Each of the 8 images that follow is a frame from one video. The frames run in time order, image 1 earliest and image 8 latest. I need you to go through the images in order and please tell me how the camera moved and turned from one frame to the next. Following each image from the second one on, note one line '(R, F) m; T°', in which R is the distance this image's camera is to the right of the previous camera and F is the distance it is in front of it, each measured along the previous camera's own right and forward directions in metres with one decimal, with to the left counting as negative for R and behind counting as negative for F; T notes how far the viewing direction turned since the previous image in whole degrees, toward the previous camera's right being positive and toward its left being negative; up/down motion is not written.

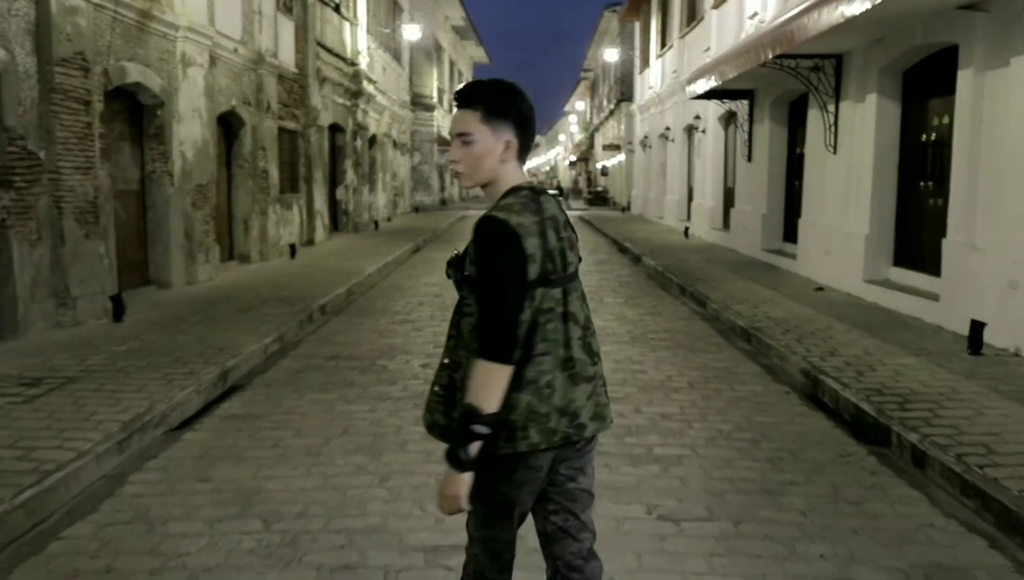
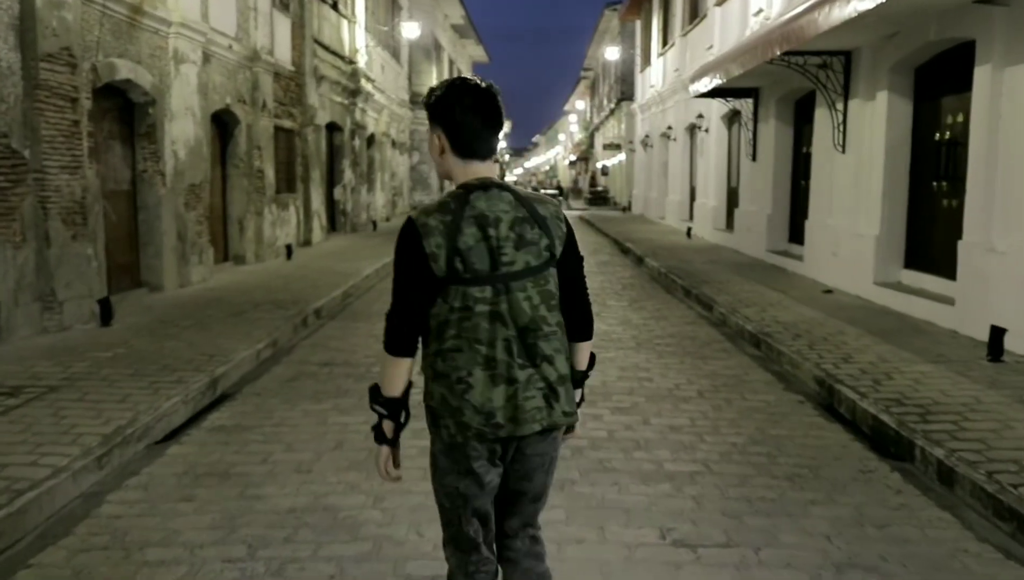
(0.0, +0.3) m; 0°
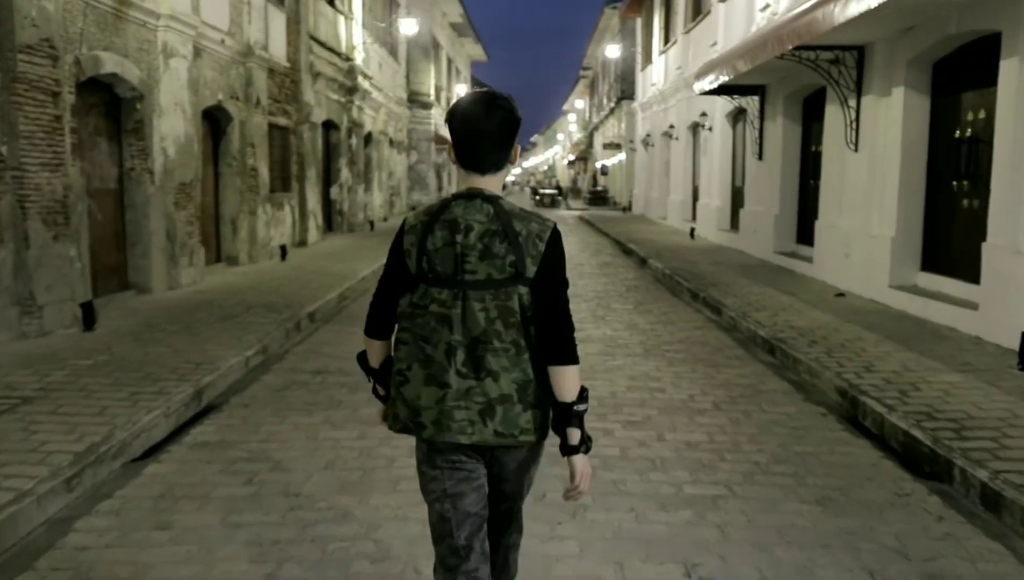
(0.0, +0.4) m; 0°
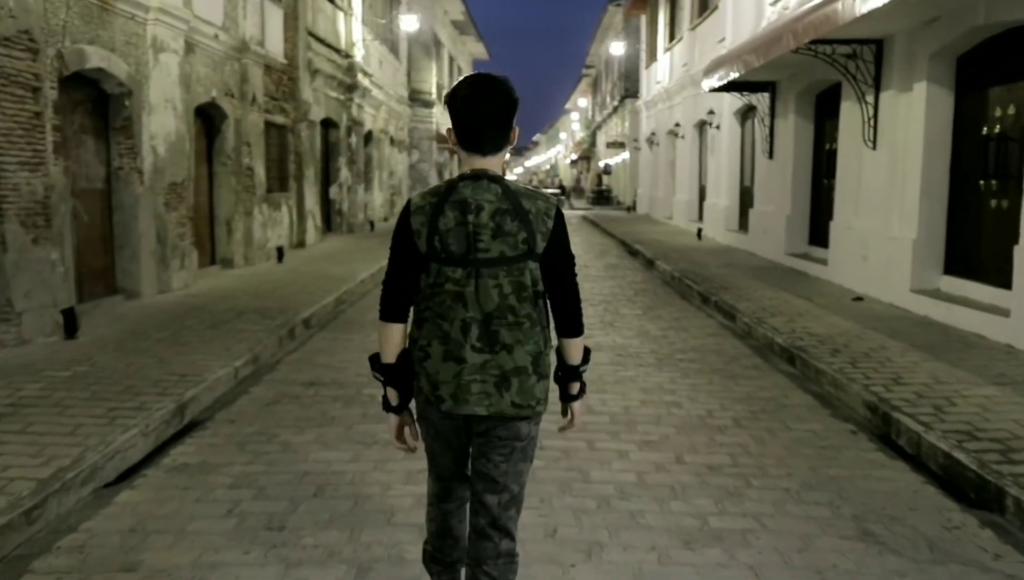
(0.0, +0.5) m; 0°
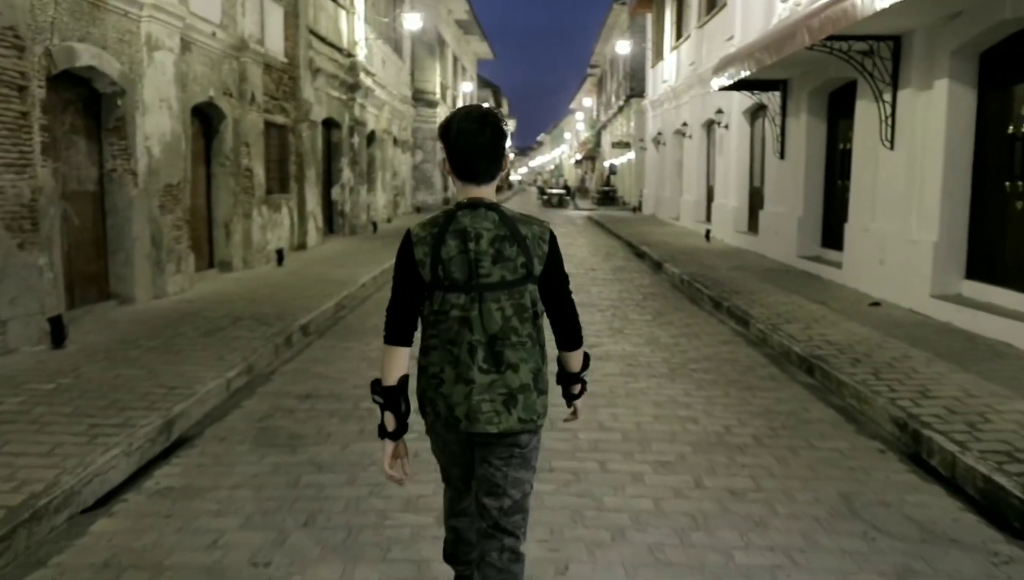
(0.0, +0.3) m; 0°
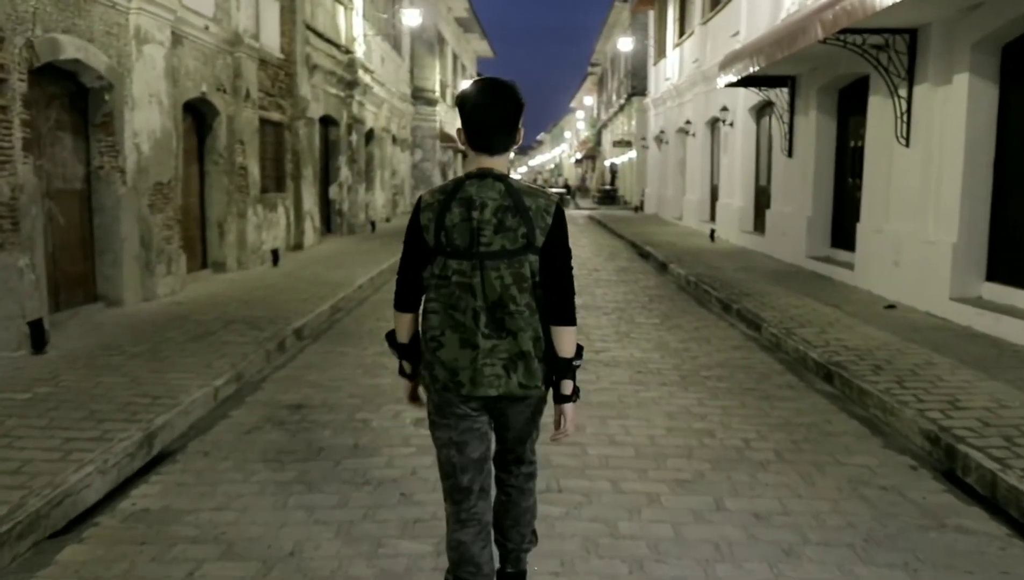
(0.0, +0.4) m; 0°
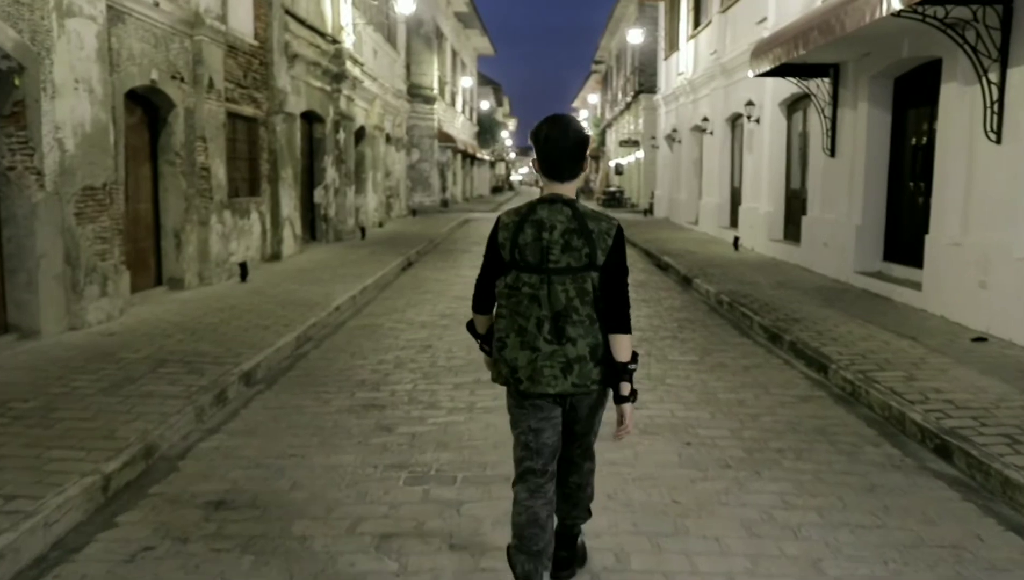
(0.0, +1.9) m; 0°
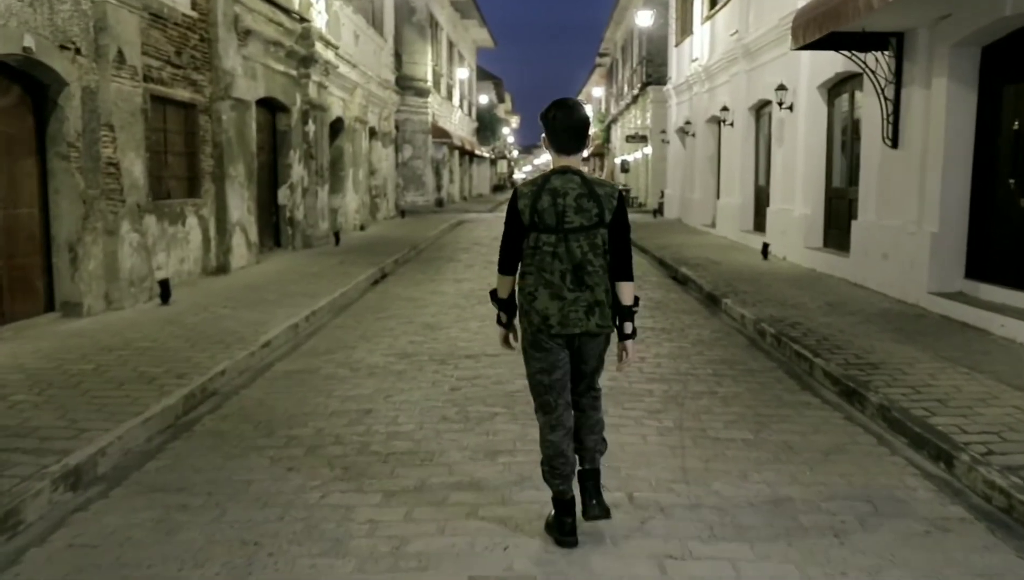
(+0.2, +2.5) m; 0°
